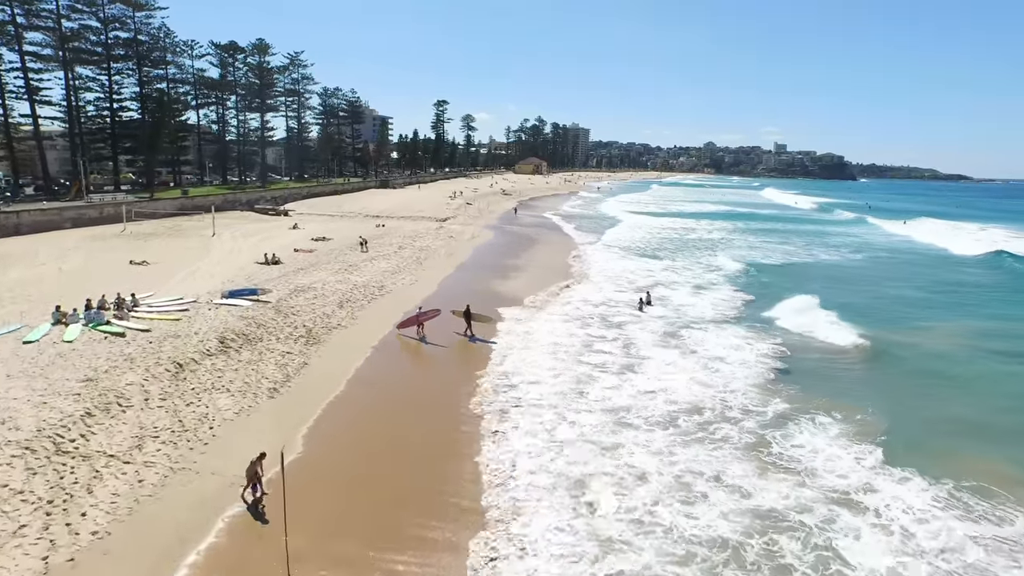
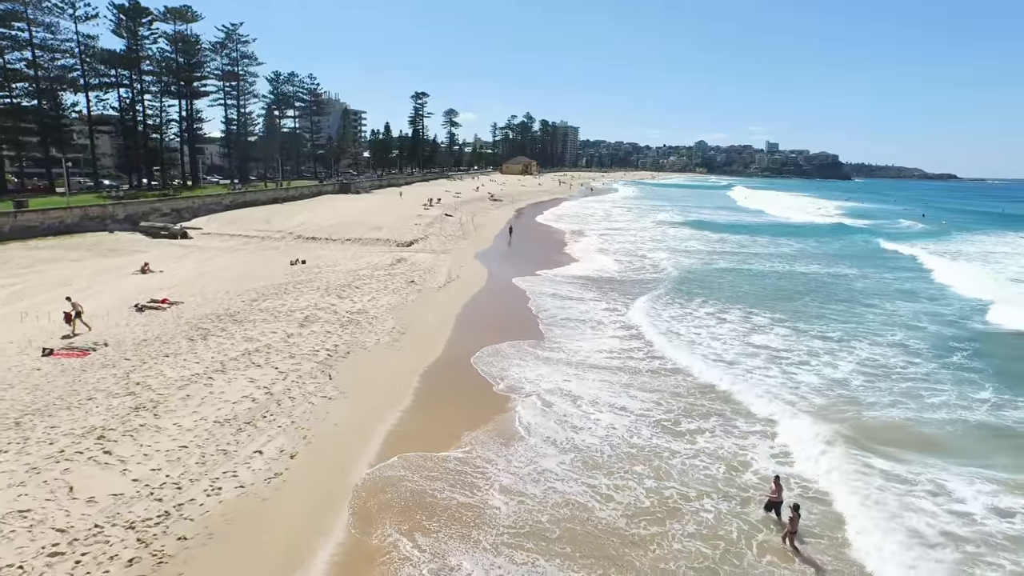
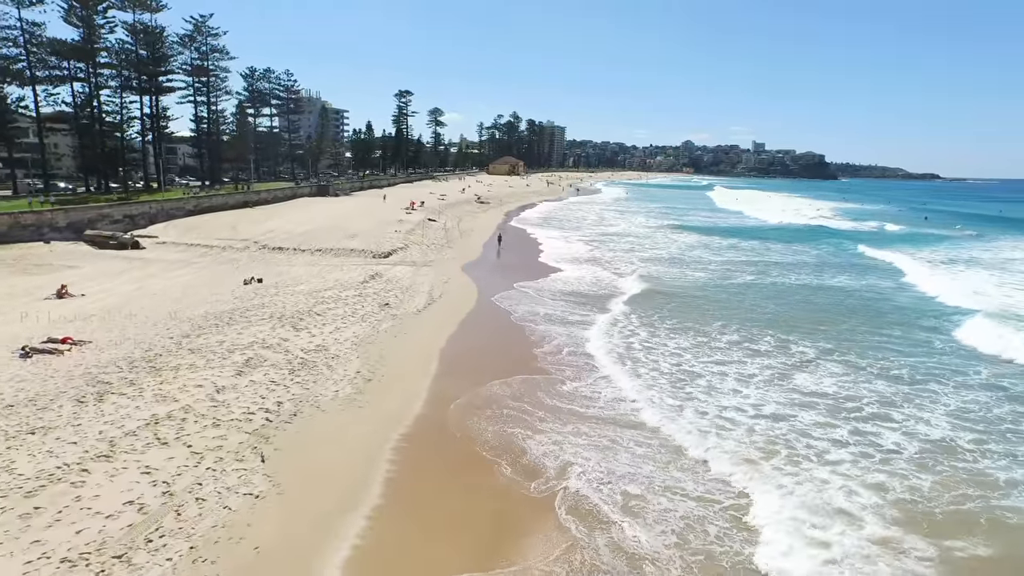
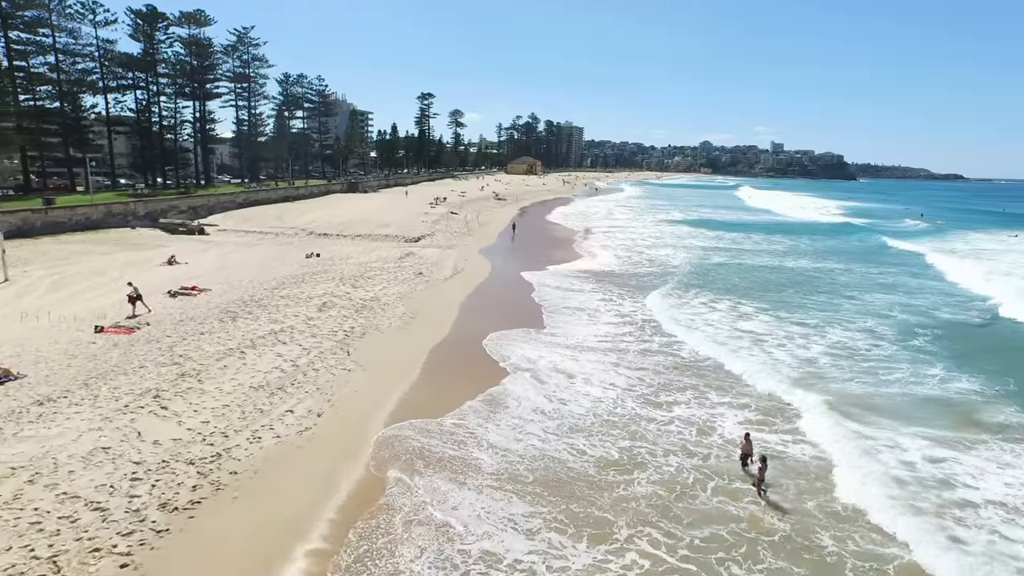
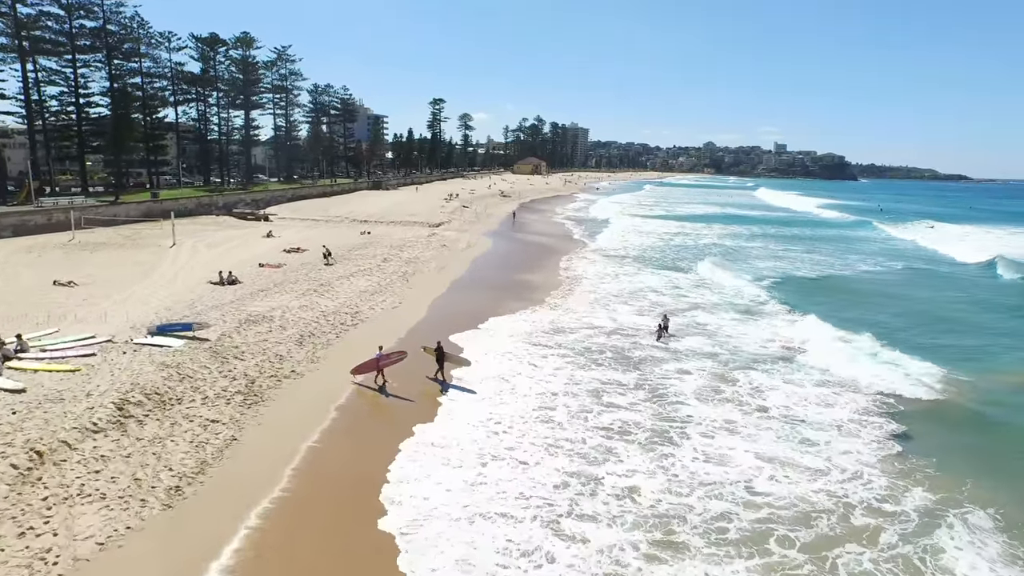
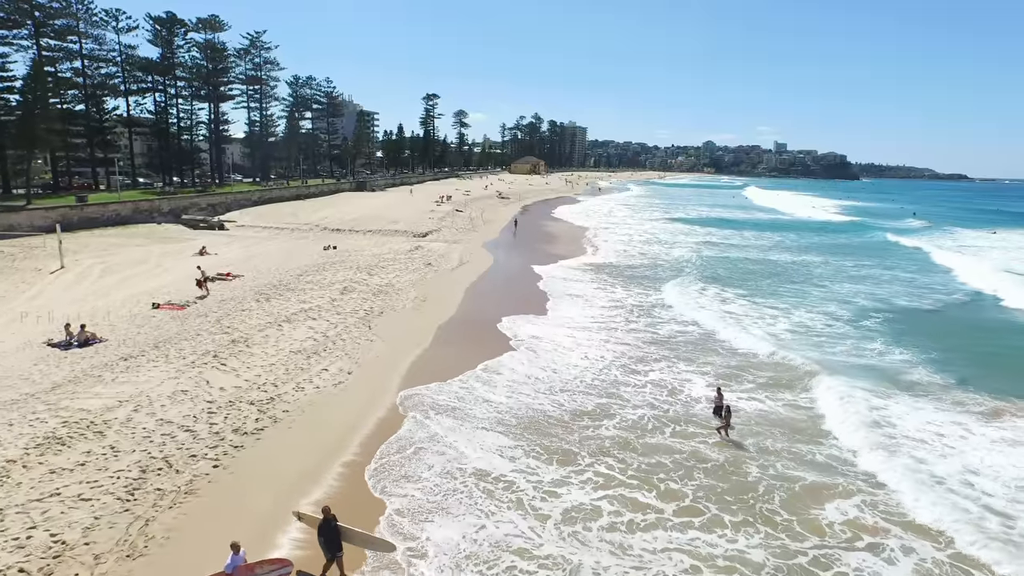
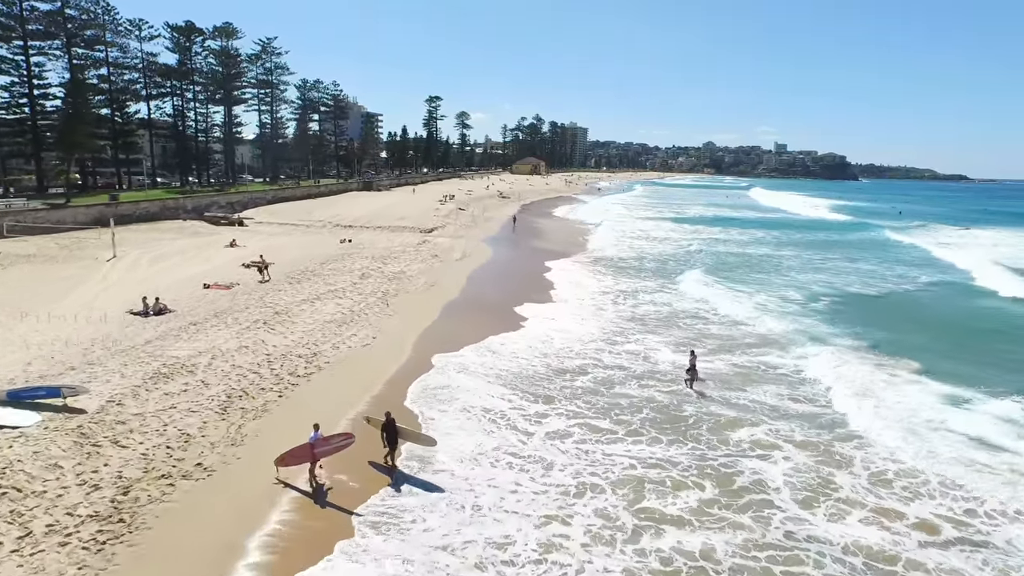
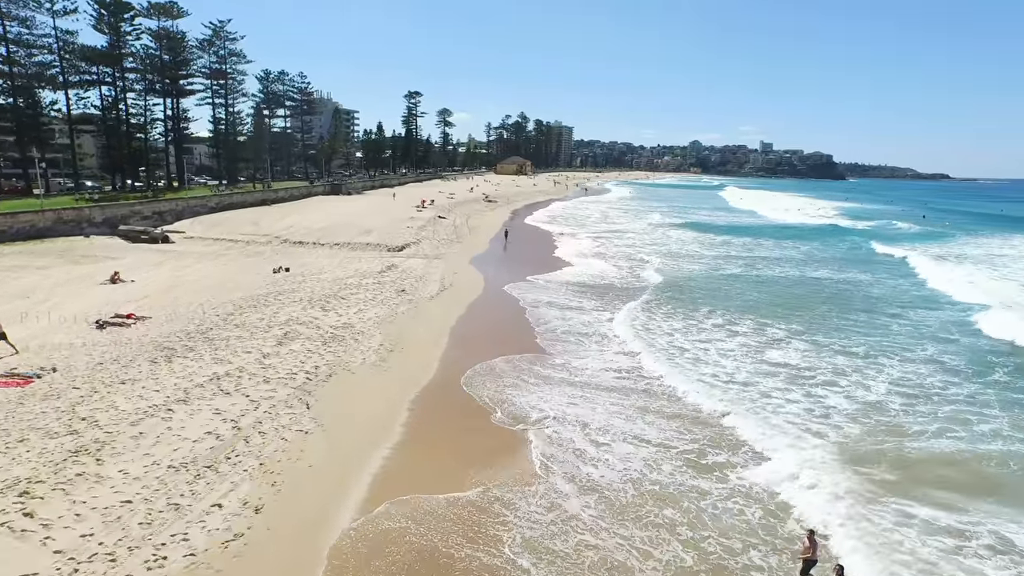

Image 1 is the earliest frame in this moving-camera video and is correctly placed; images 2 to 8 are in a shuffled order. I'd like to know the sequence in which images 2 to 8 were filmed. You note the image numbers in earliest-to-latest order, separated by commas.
5, 7, 6, 4, 2, 8, 3
